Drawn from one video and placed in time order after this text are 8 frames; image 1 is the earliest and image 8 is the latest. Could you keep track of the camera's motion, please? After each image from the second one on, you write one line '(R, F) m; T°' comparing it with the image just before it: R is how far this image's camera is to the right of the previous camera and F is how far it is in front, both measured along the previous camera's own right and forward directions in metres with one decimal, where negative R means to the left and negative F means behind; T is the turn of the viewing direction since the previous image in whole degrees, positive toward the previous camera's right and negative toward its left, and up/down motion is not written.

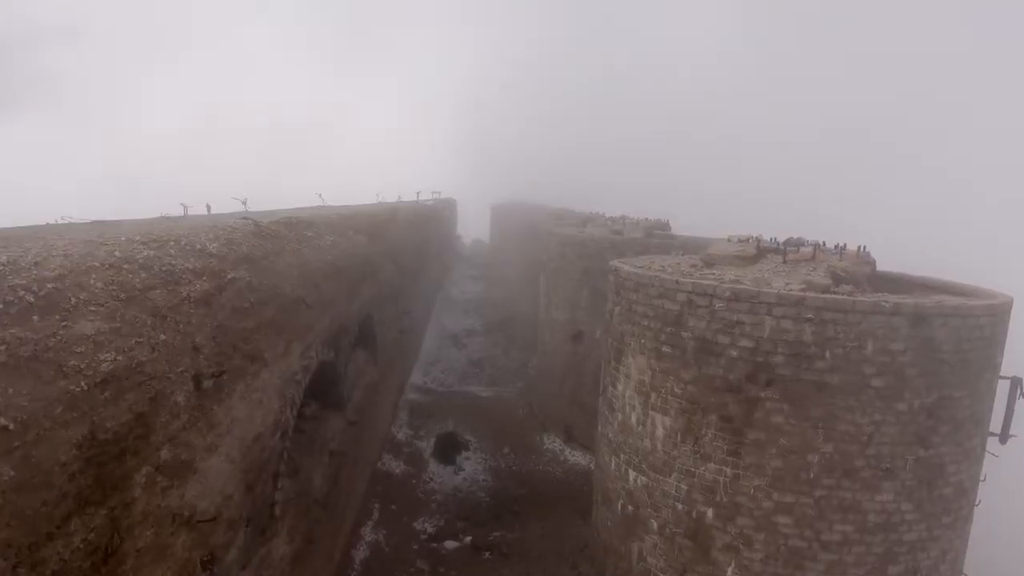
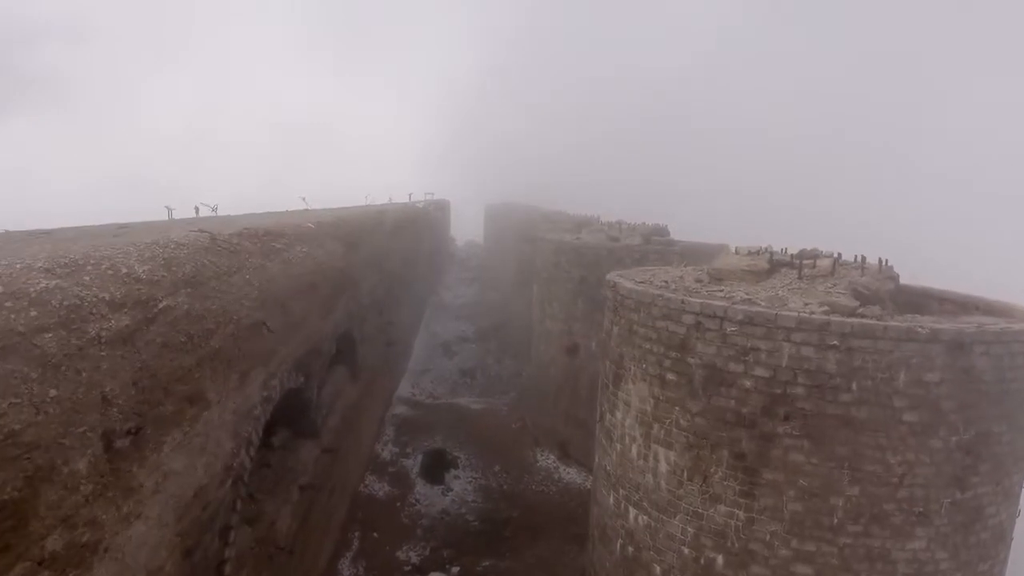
(+0.1, +0.6) m; 0°
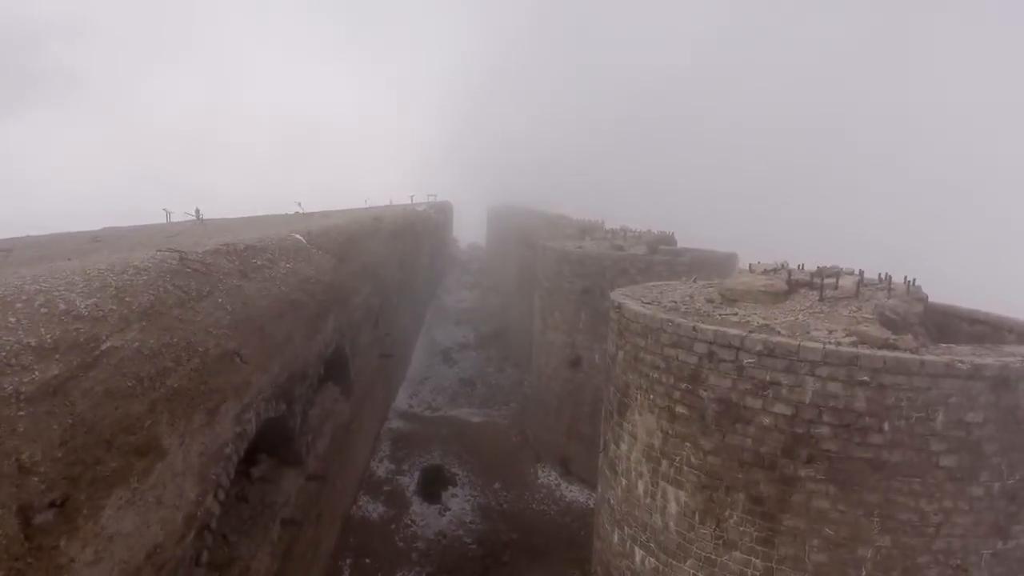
(+0.1, +0.4) m; 0°
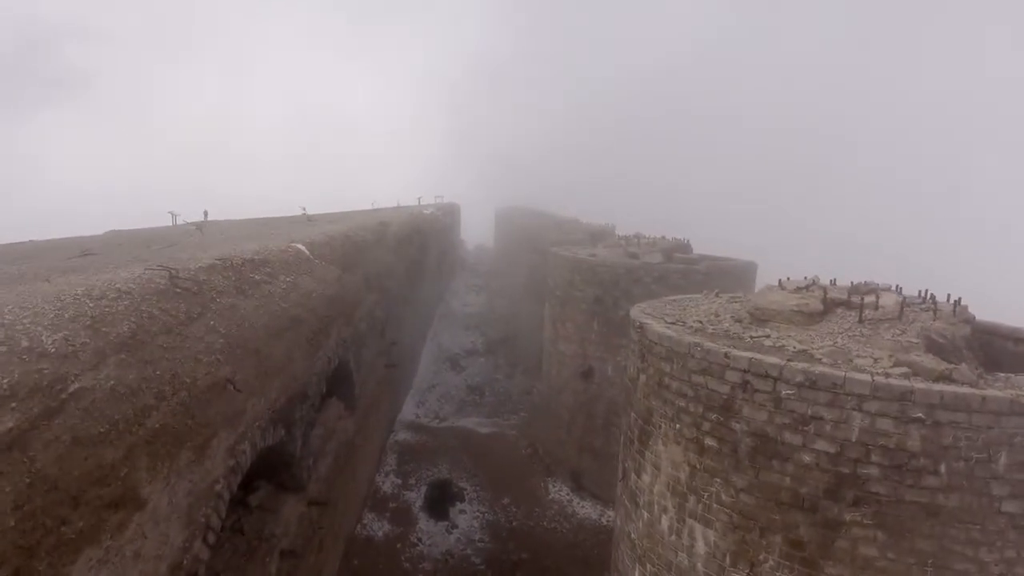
(-0.1, +0.4) m; -1°
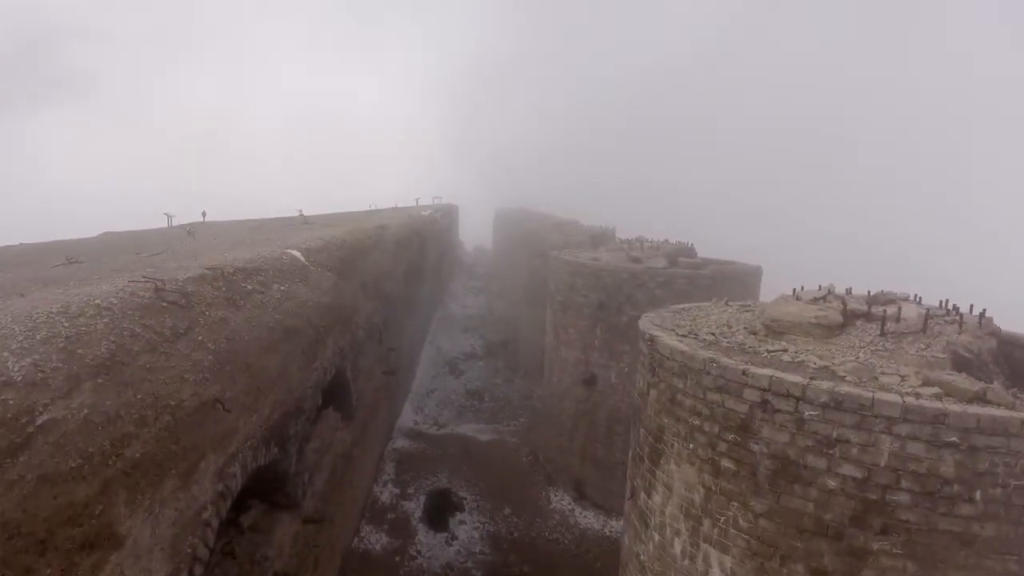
(-0.1, +0.2) m; 0°
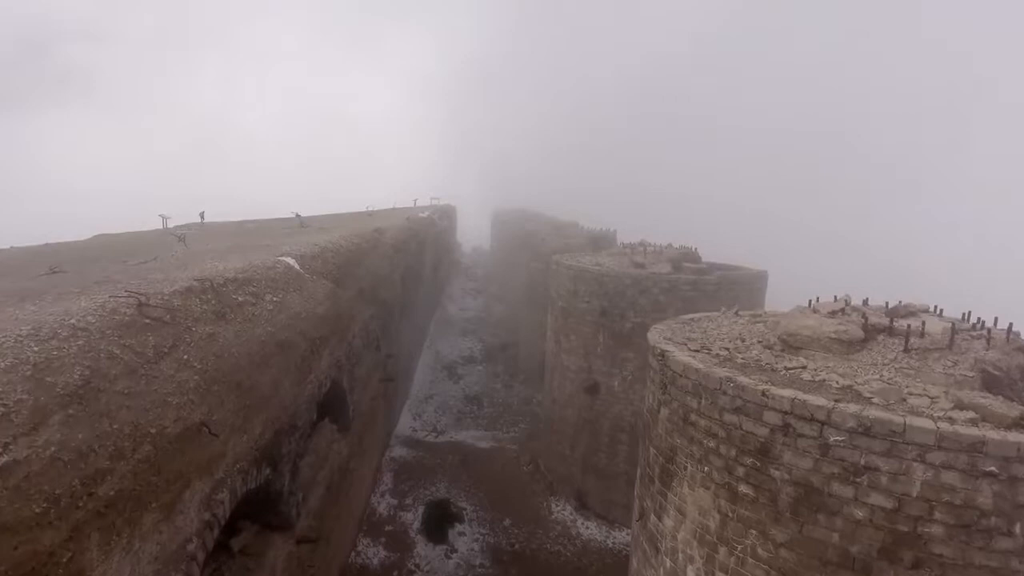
(0.0, +0.2) m; 0°
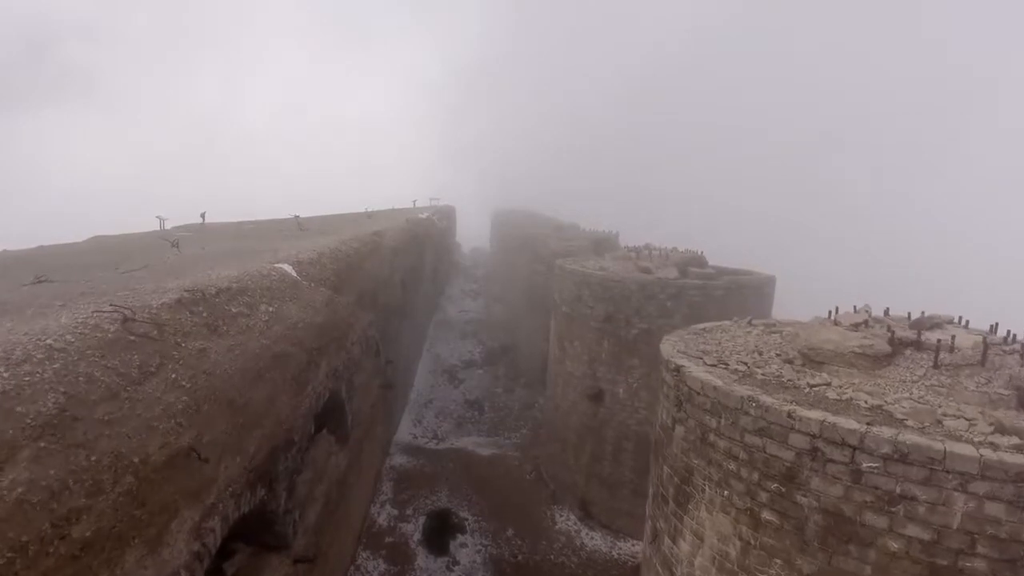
(-0.1, +0.2) m; 0°
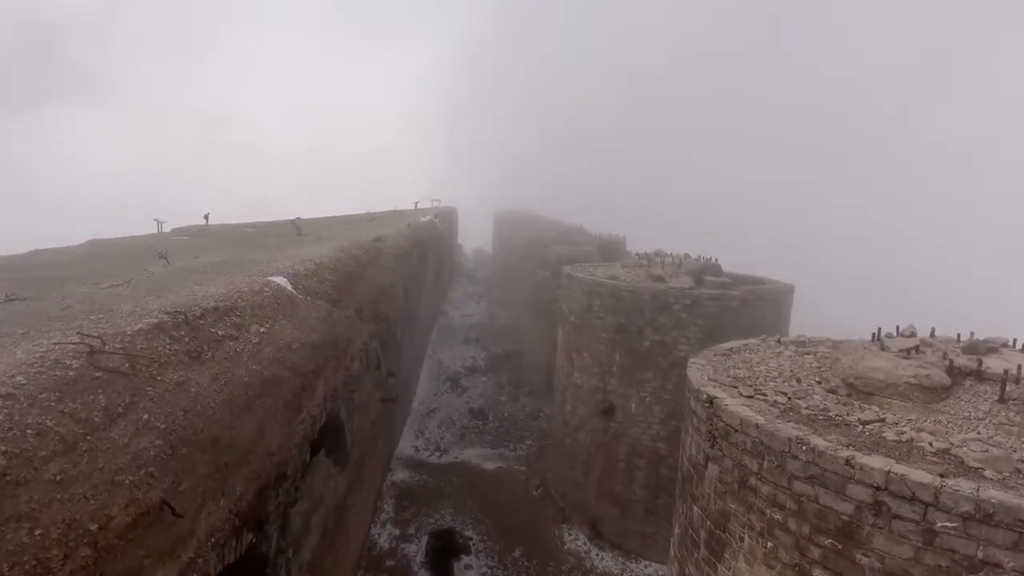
(-0.1, +0.4) m; 0°
